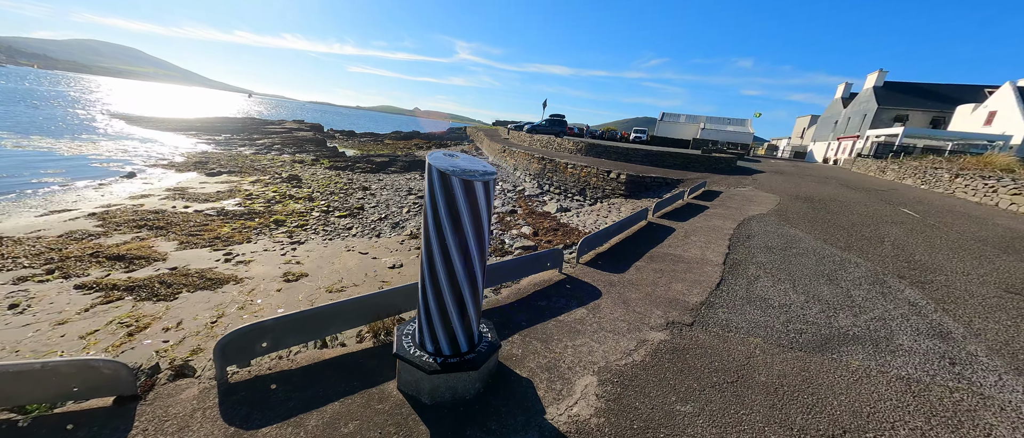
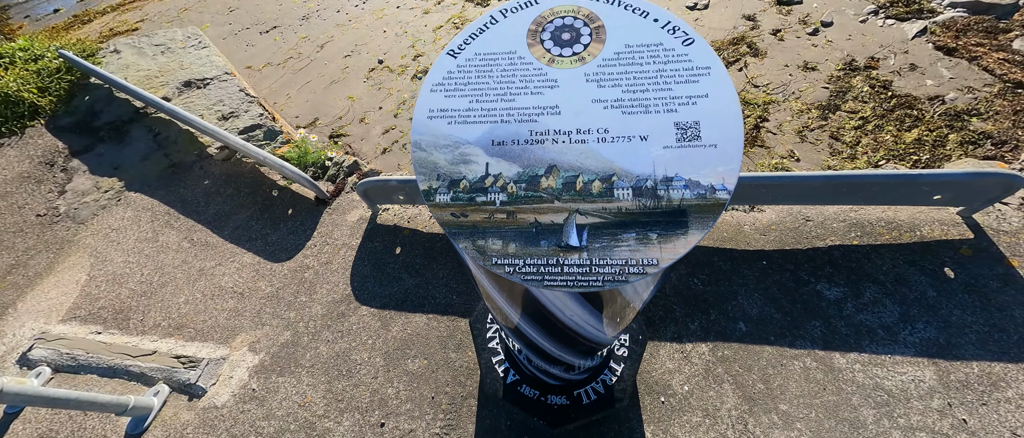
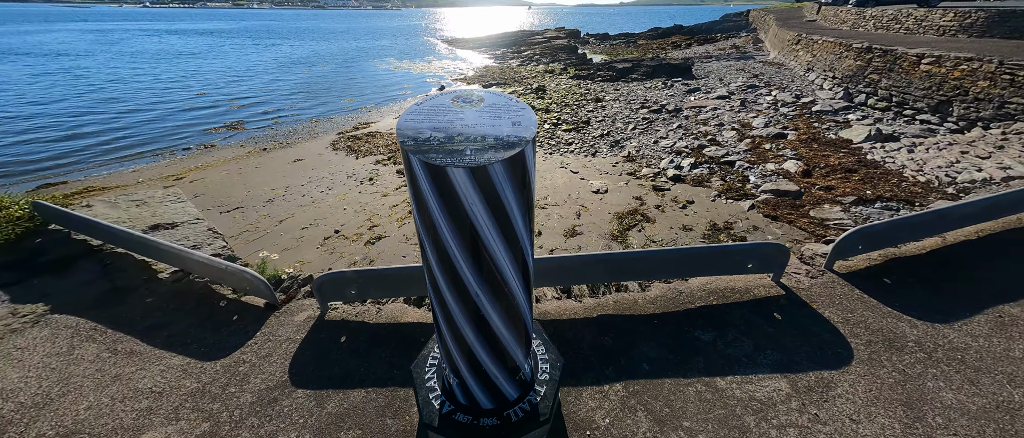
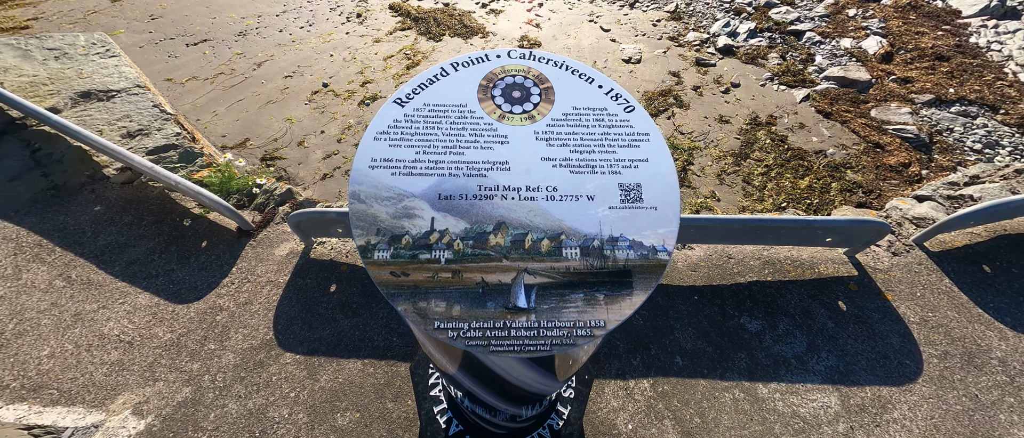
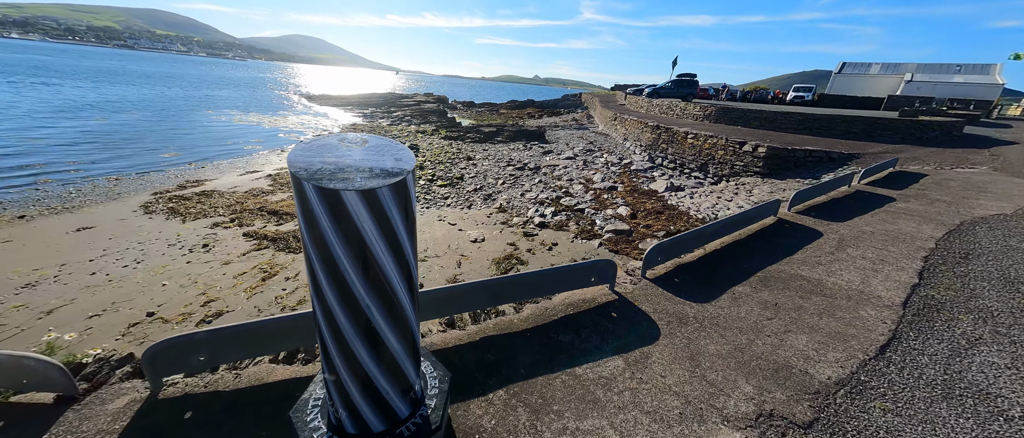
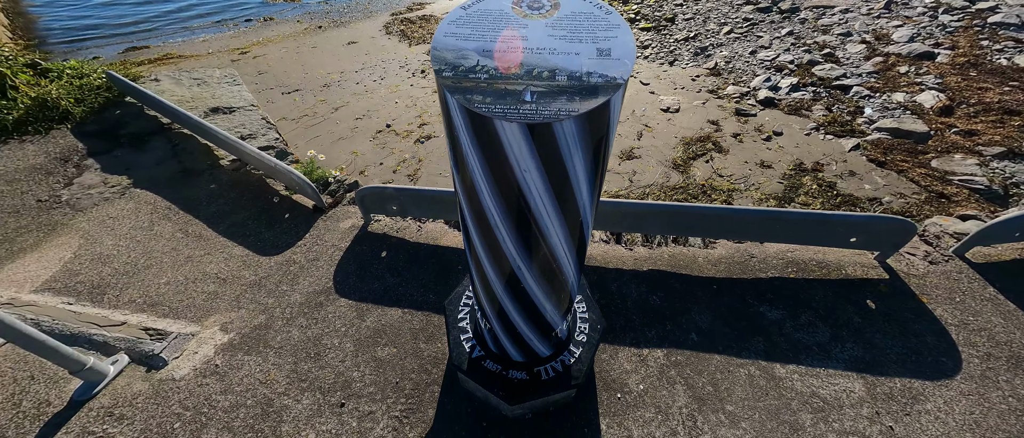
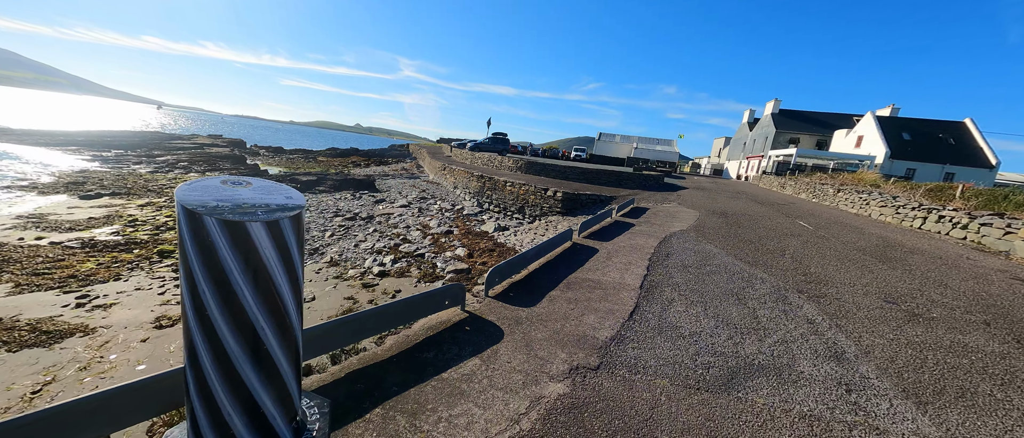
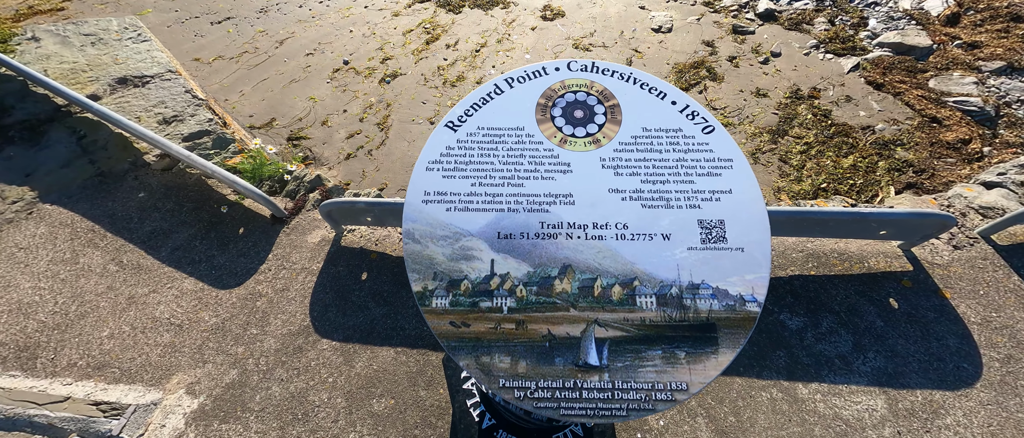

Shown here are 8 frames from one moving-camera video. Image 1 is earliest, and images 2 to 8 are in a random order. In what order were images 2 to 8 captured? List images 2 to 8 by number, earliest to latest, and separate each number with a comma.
7, 5, 3, 6, 2, 8, 4
